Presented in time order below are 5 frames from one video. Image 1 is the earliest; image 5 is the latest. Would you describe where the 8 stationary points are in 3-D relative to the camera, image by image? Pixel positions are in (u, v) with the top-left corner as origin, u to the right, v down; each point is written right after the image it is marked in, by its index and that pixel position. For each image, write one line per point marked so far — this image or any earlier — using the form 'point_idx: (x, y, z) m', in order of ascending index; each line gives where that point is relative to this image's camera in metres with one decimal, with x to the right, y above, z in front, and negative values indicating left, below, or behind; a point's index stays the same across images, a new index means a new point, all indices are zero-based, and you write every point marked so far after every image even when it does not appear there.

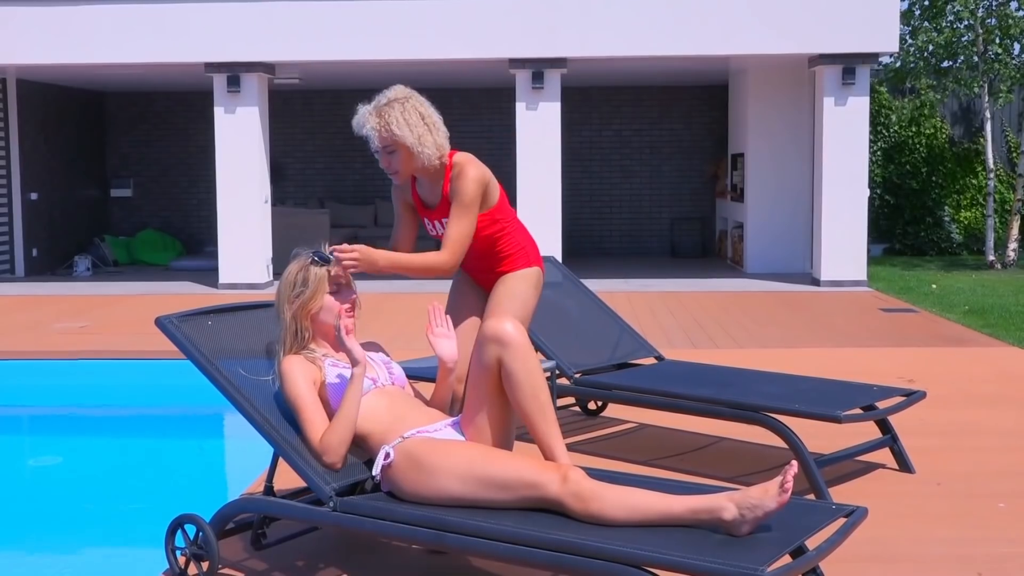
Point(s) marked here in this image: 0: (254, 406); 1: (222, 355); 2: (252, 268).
0: (-0.8, -0.4, +4.1) m
1: (-1.0, -0.2, +4.2) m
2: (-2.7, +0.2, +13.2) m
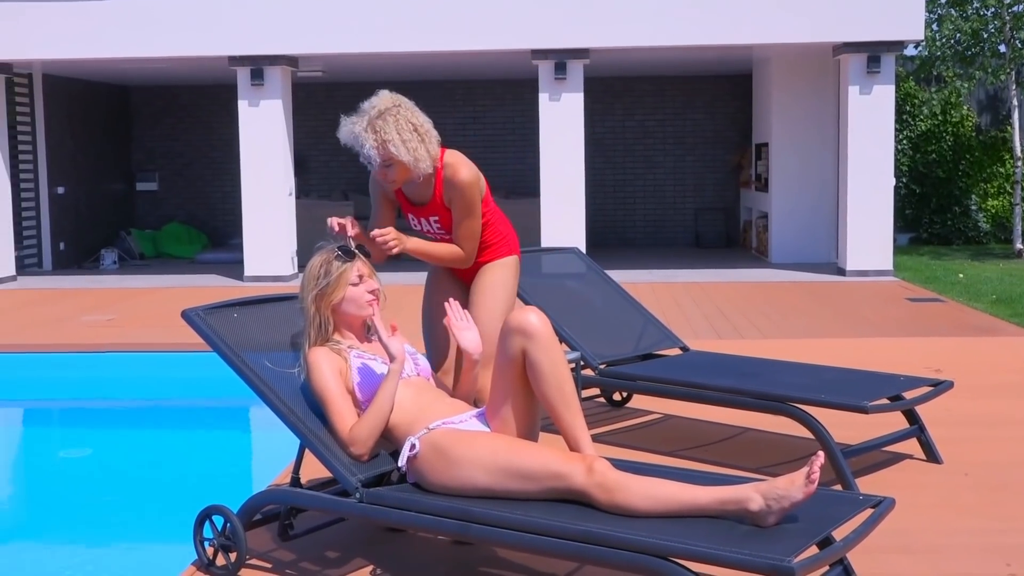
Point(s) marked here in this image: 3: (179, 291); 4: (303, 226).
0: (-0.7, -0.4, +4.1) m
1: (-0.9, -0.2, +4.2) m
2: (-2.5, +0.3, +13.3) m
3: (-3.2, 0.0, +12.2) m
4: (-2.5, +0.7, +15.0) m
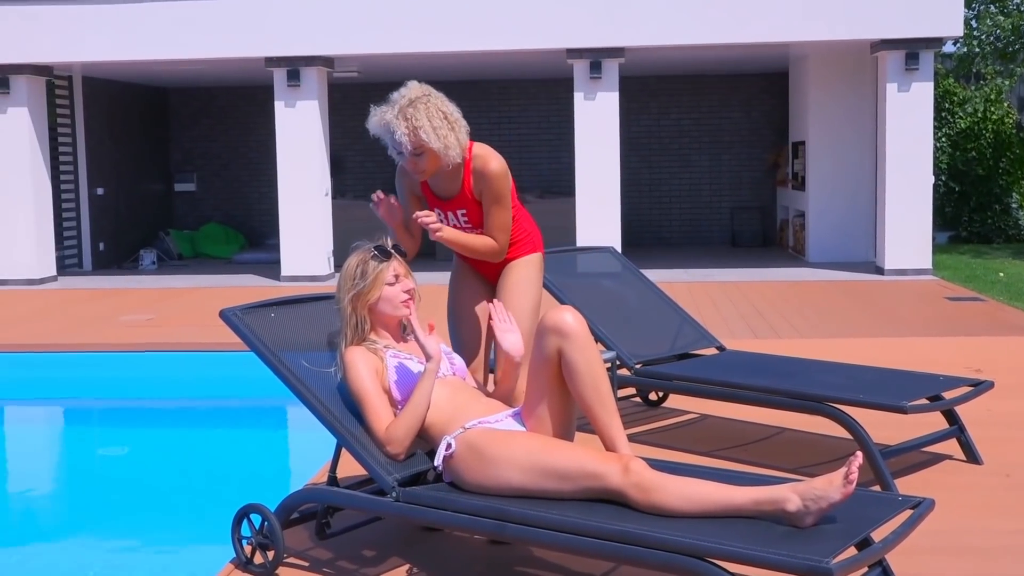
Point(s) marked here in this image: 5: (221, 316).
0: (-0.6, -0.4, +4.1) m
1: (-0.8, -0.2, +4.3) m
2: (-2.1, +0.3, +13.4) m
3: (-2.8, 0.0, +12.3) m
4: (-2.0, +0.7, +15.0) m
5: (-1.0, -0.1, +4.2) m
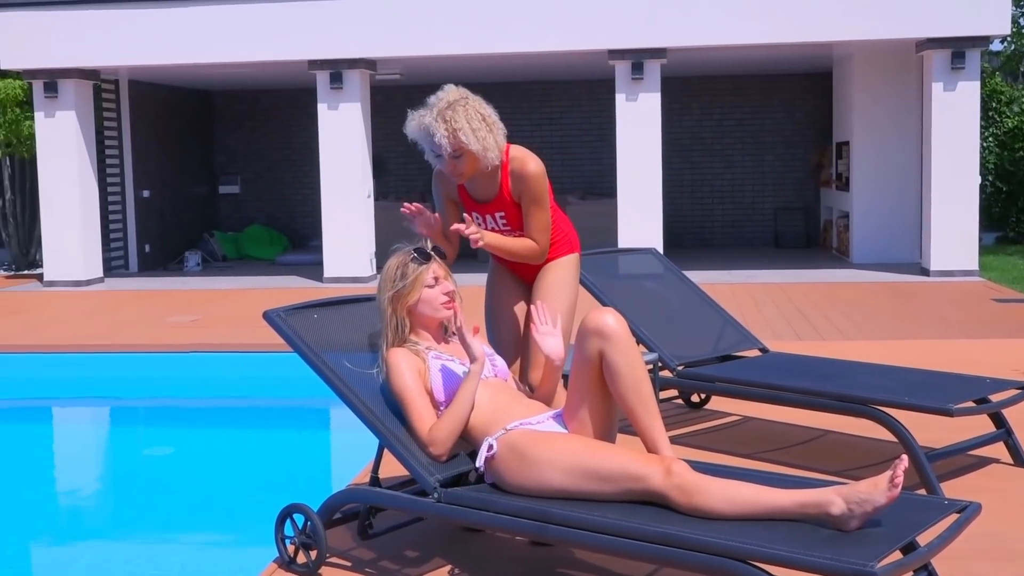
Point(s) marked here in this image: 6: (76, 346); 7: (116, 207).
0: (-0.5, -0.4, +4.2) m
1: (-0.6, -0.2, +4.3) m
2: (-1.7, +0.3, +13.4) m
3: (-2.4, 0.0, +12.4) m
4: (-1.5, +0.7, +15.1) m
5: (-0.8, -0.1, +4.3) m
6: (-3.0, -0.4, +8.7) m
7: (-4.7, +1.0, +15.1) m
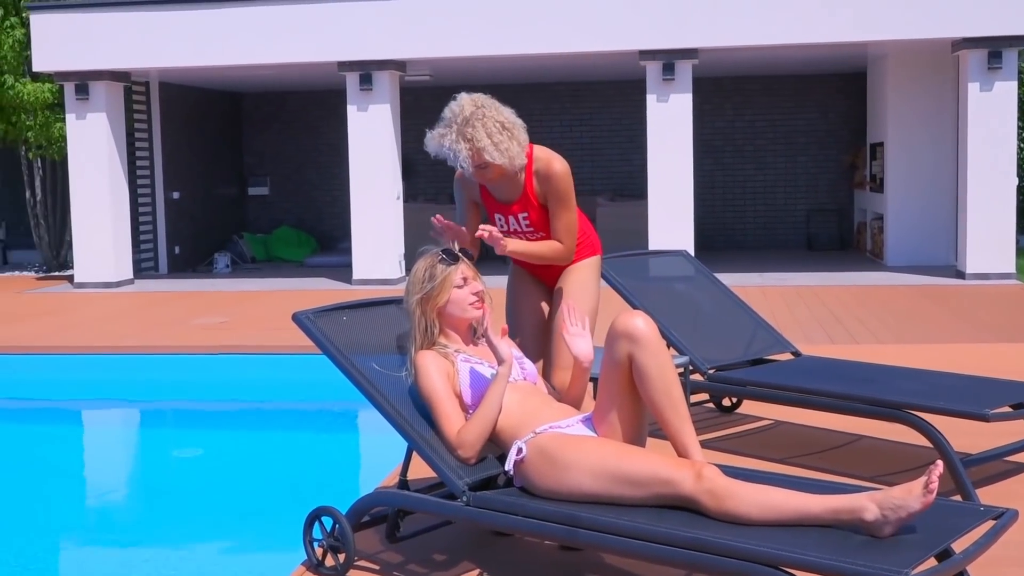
0: (-0.4, -0.4, +4.1) m
1: (-0.5, -0.2, +4.3) m
2: (-1.3, +0.3, +13.4) m
3: (-2.1, -0.1, +12.4) m
4: (-1.2, +0.7, +15.1) m
5: (-0.7, -0.1, +4.3) m
6: (-2.8, -0.4, +8.7) m
7: (-4.3, +0.9, +15.2) m
